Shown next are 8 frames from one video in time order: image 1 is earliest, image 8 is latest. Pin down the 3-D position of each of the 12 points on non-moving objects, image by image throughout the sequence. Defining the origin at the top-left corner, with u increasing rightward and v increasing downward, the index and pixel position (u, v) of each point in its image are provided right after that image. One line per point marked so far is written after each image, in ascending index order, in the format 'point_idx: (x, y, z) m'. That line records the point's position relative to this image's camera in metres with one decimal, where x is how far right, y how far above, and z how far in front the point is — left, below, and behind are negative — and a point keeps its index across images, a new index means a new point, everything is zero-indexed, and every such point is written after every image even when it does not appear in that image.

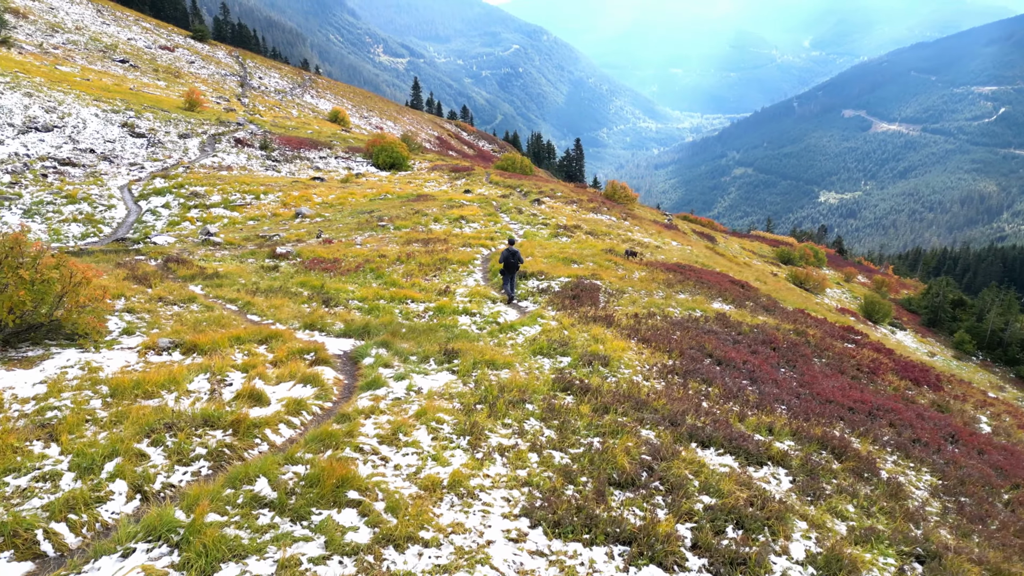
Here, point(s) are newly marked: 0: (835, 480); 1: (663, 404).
0: (+4.0, -2.4, +9.3) m
1: (+2.2, -1.7, +10.7) m
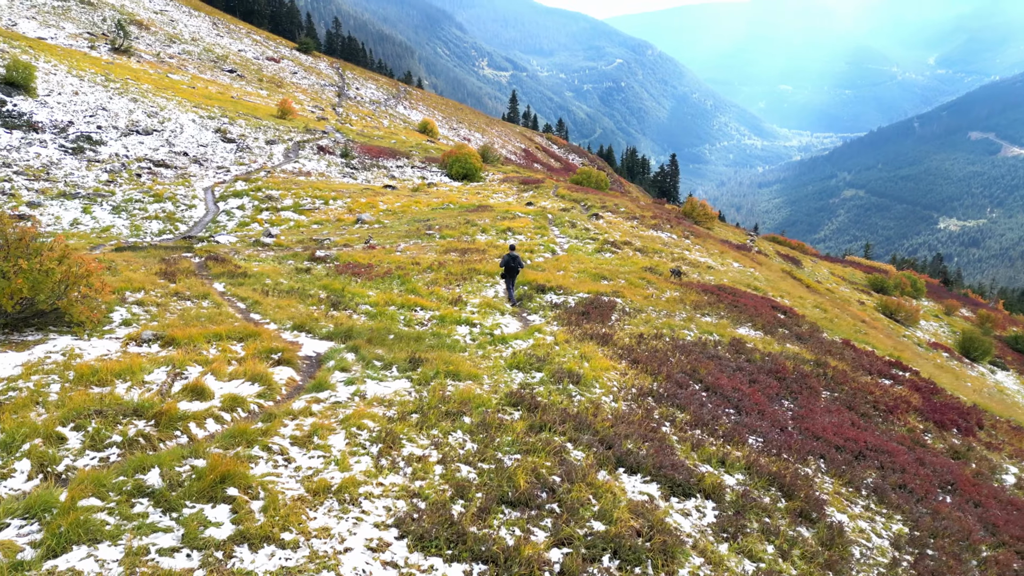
0: (+3.0, -2.8, +8.8) m
1: (+1.4, -2.0, +10.4) m
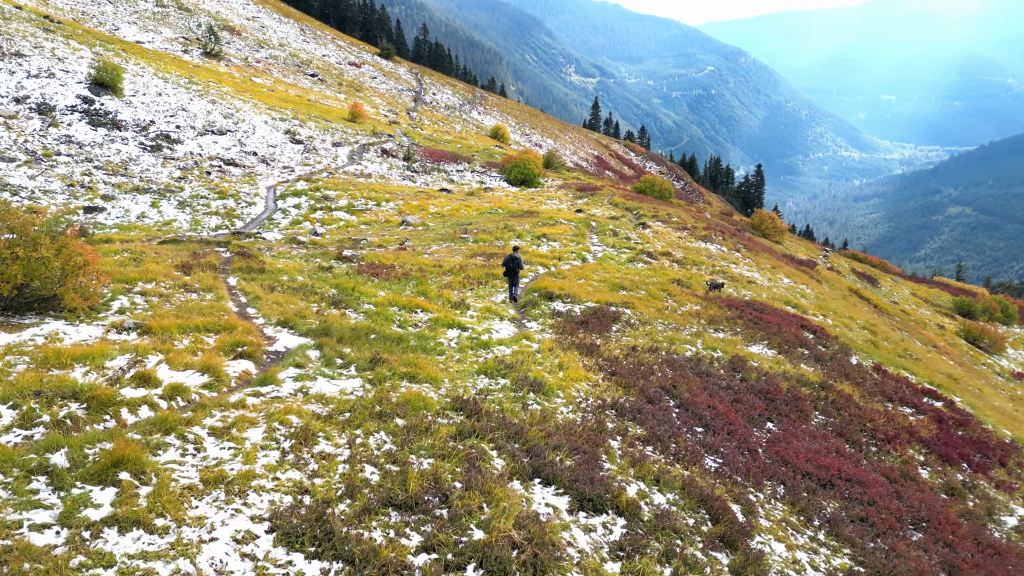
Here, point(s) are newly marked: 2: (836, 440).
0: (+1.9, -2.9, +8.5) m
1: (+0.5, -2.1, +10.3) m
2: (+6.0, -2.8, +13.6) m
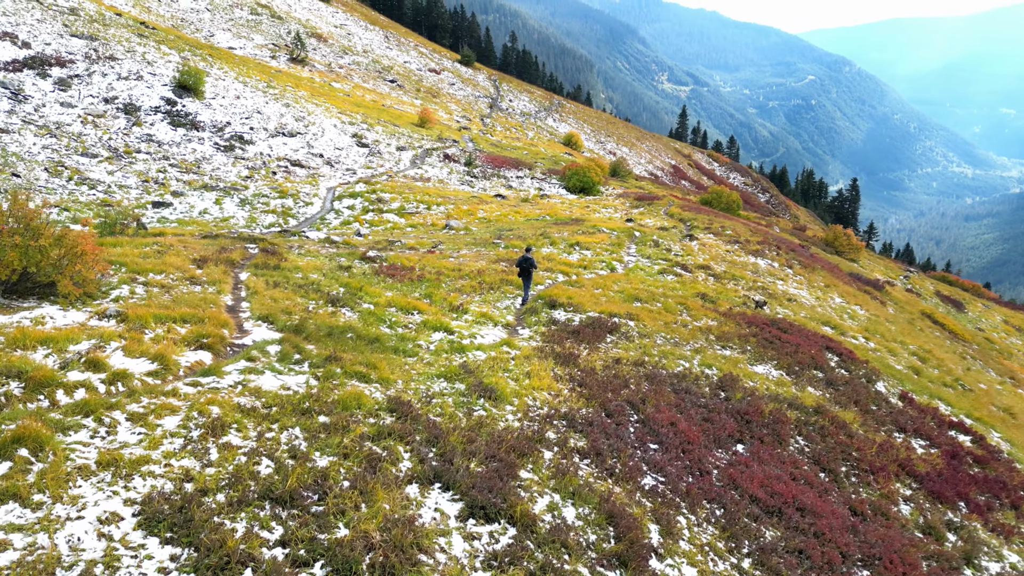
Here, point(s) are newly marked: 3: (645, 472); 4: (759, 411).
0: (+0.6, -3.0, +8.3) m
1: (-0.6, -2.2, +10.3) m
2: (+5.2, -3.2, +12.9) m
3: (+2.0, -2.8, +11.2) m
4: (+4.9, -2.5, +14.6) m
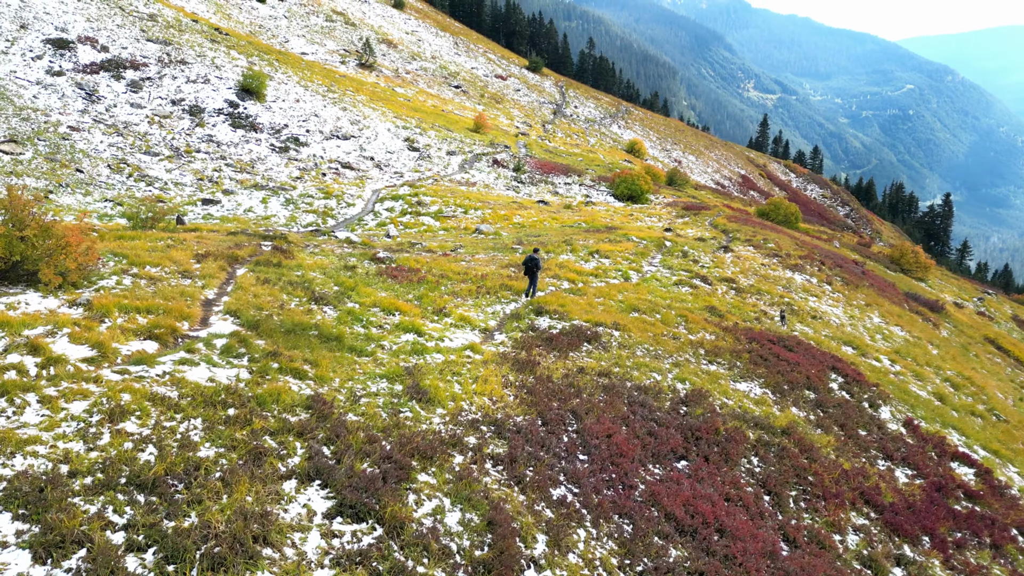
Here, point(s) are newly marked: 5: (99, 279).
0: (-1.0, -3.1, +8.3) m
1: (-2.0, -2.2, +10.4) m
2: (+4.0, -3.4, +12.4) m
3: (+0.7, -2.9, +11.0) m
4: (+3.9, -2.7, +14.2) m
5: (-9.2, +0.2, +16.4) m
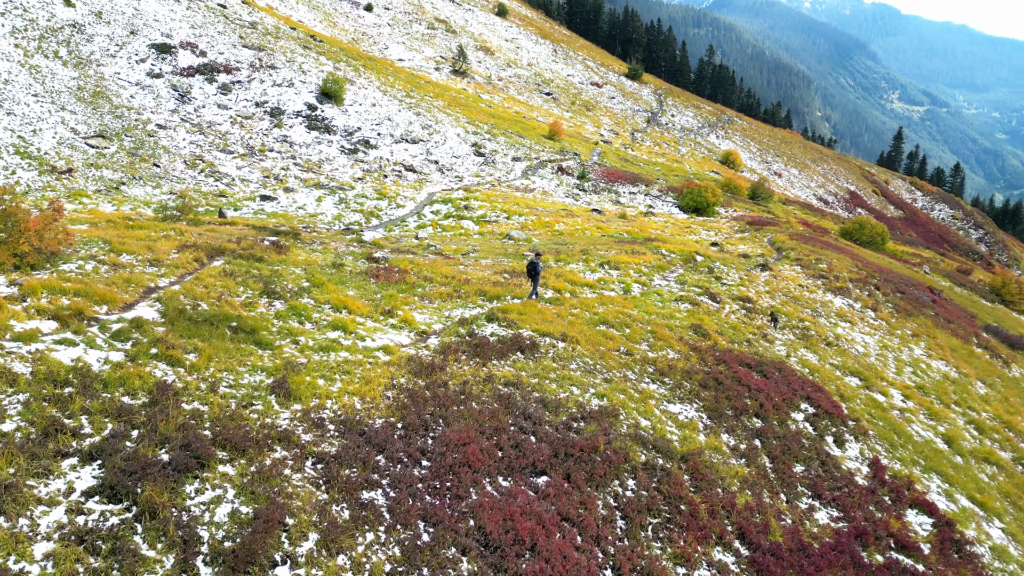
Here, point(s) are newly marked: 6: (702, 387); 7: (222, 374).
0: (-4.2, -3.0, +8.6) m
1: (-4.8, -2.1, +10.8) m
2: (+1.3, -3.7, +12.0) m
3: (-2.1, -3.0, +11.1) m
4: (+1.6, -3.0, +13.7) m
5: (-10.9, +0.6, +17.8) m
6: (+4.9, -2.5, +18.7) m
7: (-5.2, -1.6, +13.3) m
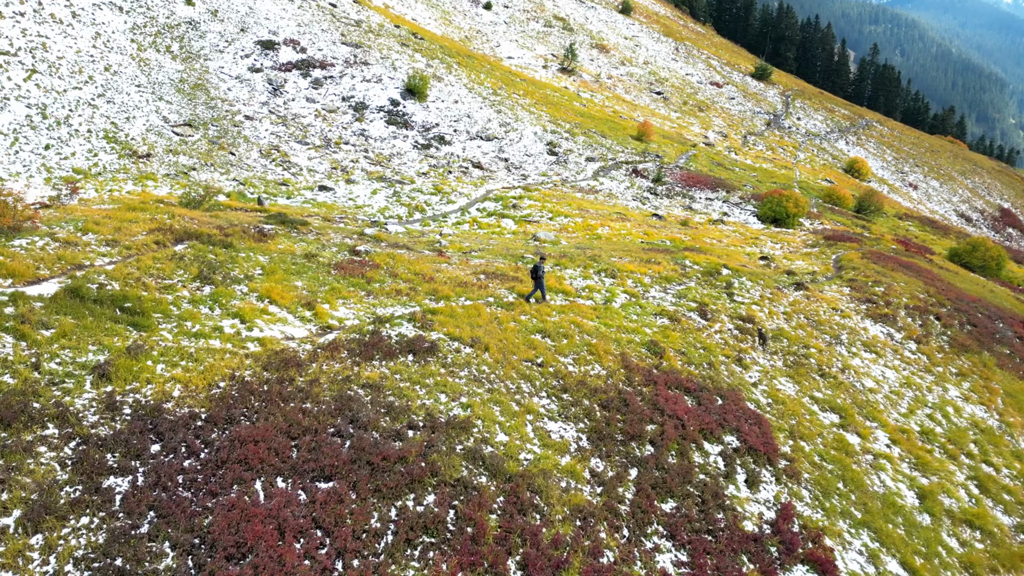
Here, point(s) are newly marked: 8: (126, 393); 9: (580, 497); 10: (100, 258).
0: (-8.5, -2.7, +9.4) m
1: (-8.6, -1.8, +11.6) m
2: (-2.5, -3.8, +11.7) m
3: (-6.0, -2.9, +11.4) m
4: (-2.0, -3.1, +13.4) m
5: (-13.2, +1.3, +19.6) m
6: (+2.3, -2.9, +17.7) m
7: (-8.6, -1.2, +14.1) m
8: (-6.9, -1.9, +13.2) m
9: (+1.5, -4.0, +14.3) m
10: (-11.1, +0.8, +20.0) m
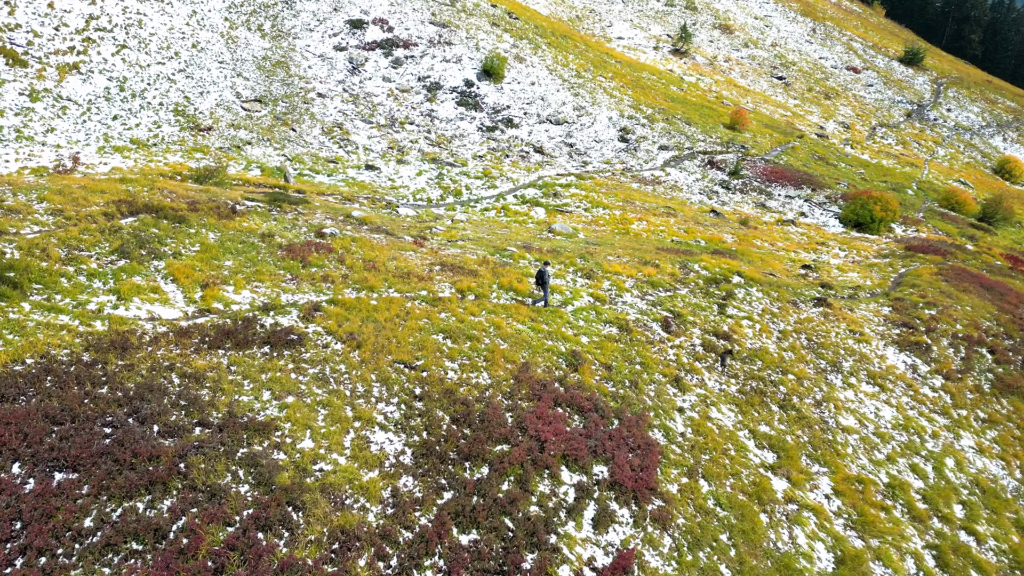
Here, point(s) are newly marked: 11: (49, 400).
0: (-13.3, -2.2, +10.2) m
1: (-13.0, -1.2, +12.4) m
2: (-7.1, -3.6, +11.4) m
3: (-10.5, -2.5, +11.8) m
4: (-6.2, -3.0, +13.0) m
5: (-15.8, +2.4, +21.0) m
6: (-1.2, -3.0, +16.4) m
7: (-12.4, -0.6, +14.9) m
8: (-11.0, -1.4, +13.7) m
9: (-2.7, -4.1, +13.3) m
10: (-13.7, +1.8, +21.1) m
11: (-8.5, -2.1, +13.7) m
